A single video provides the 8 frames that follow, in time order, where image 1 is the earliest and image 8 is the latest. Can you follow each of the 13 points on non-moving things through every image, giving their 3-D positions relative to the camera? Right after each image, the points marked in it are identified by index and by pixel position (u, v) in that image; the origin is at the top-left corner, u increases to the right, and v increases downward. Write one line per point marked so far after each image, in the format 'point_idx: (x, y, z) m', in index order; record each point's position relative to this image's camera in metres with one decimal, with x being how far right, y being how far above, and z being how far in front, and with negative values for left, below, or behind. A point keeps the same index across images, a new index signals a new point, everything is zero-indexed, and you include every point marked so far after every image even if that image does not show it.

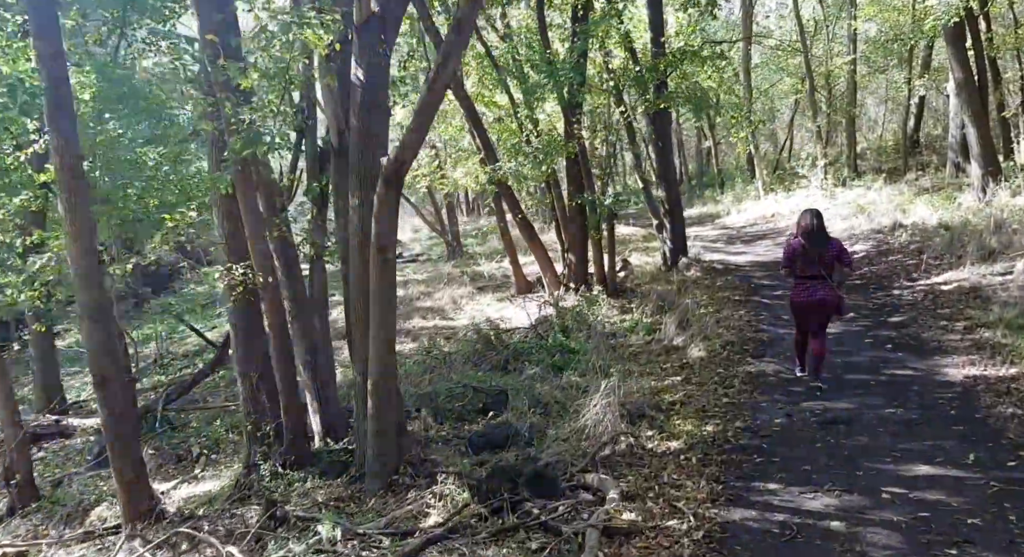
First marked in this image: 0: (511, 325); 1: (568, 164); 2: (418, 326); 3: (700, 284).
0: (0.0, -0.8, +12.8) m
1: (+1.0, +2.0, +14.2) m
2: (-1.7, -0.8, +14.0) m
3: (+3.1, -0.1, +13.4) m
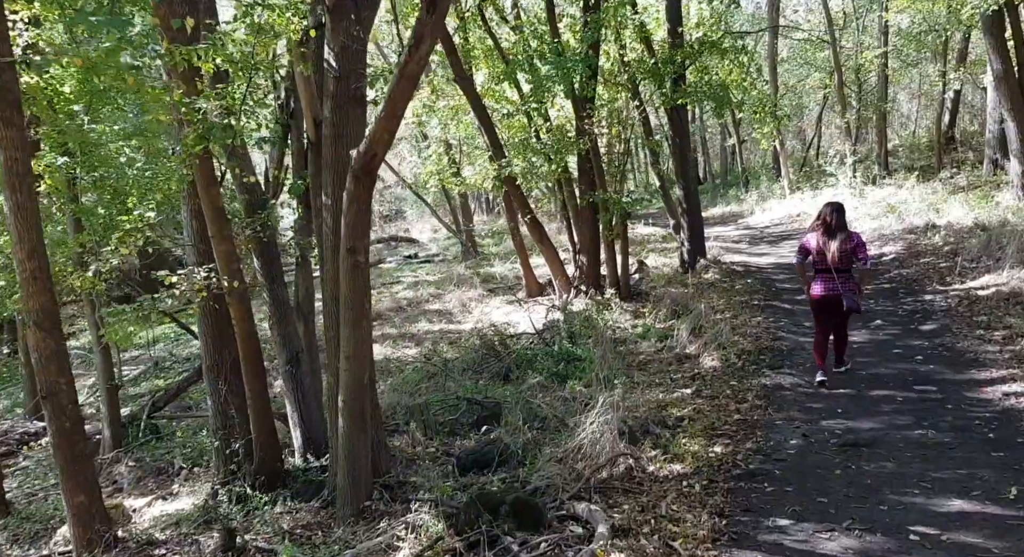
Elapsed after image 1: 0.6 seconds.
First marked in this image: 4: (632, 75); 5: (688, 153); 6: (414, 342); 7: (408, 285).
0: (+0.1, -0.8, +12.2) m
1: (+1.1, +2.0, +13.5) m
2: (-1.5, -0.8, +13.5) m
3: (+3.3, -0.2, +12.7) m
4: (+1.9, +3.3, +12.8) m
5: (+3.2, +2.2, +14.7) m
6: (-1.5, -1.0, +12.7) m
7: (-2.5, -0.2, +19.0) m
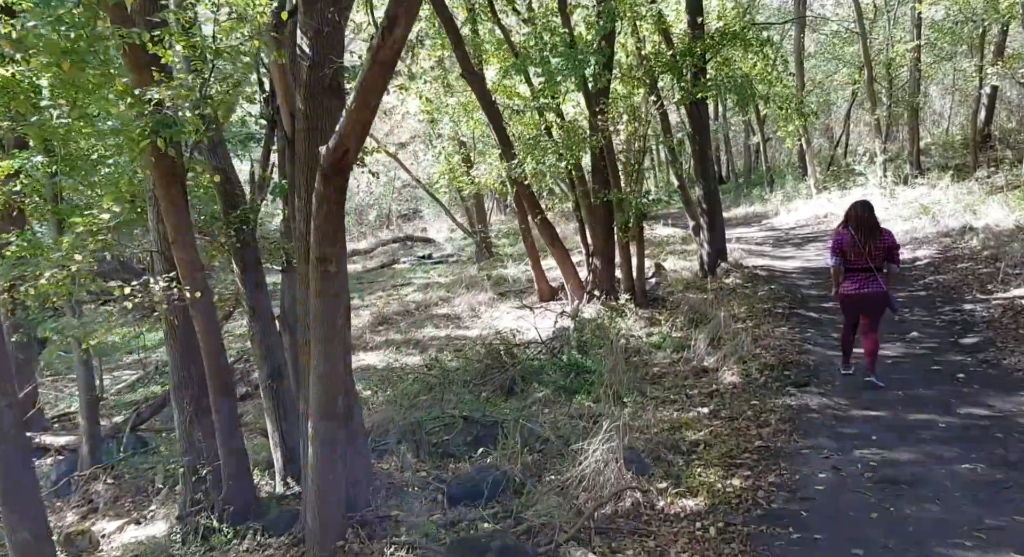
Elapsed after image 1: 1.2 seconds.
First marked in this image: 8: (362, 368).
0: (+0.2, -0.9, +11.6) m
1: (+1.3, +1.9, +12.9) m
2: (-1.3, -0.9, +12.9) m
3: (+3.4, -0.3, +12.0) m
4: (+2.1, +3.2, +12.1) m
5: (+3.4, +2.2, +14.0) m
6: (-1.4, -1.1, +12.1) m
7: (-2.2, -0.2, +18.5) m
8: (-2.2, -1.2, +11.6) m
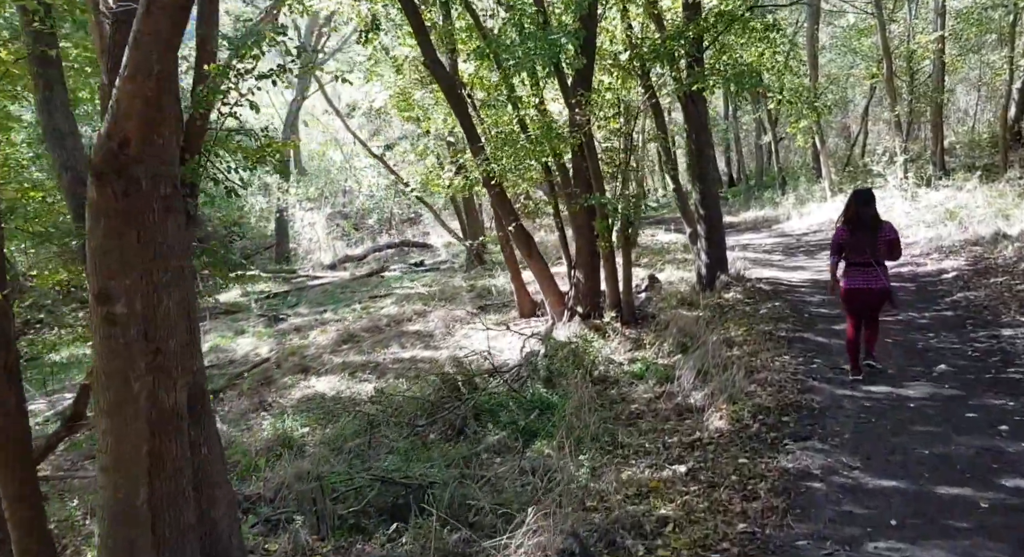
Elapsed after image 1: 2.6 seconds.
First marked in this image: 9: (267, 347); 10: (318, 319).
0: (-0.2, -1.1, +10.2) m
1: (+0.9, +1.7, +11.4) m
2: (-1.8, -1.1, +11.5) m
3: (+3.0, -0.5, +10.5) m
4: (+1.7, +3.0, +10.7) m
5: (+3.1, +1.9, +12.5) m
6: (-1.8, -1.3, +10.8) m
7: (-2.4, -0.4, +17.1) m
8: (-2.6, -1.5, +10.2) m
9: (-4.2, -1.2, +13.7) m
10: (-3.8, -0.8, +15.7) m
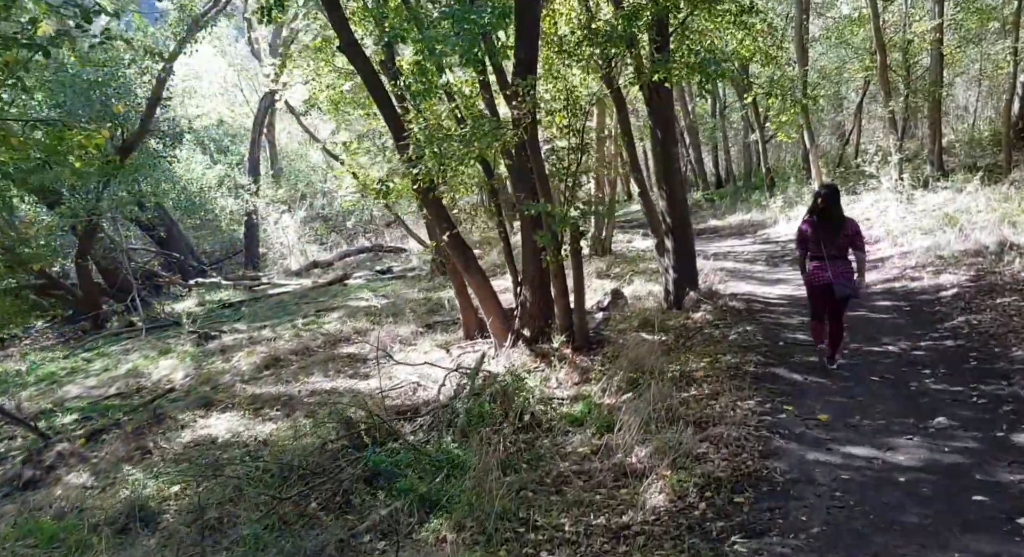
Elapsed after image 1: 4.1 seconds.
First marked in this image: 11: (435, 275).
0: (-1.0, -1.3, +8.7) m
1: (+0.1, +1.5, +10.0) m
2: (-2.6, -1.4, +10.0) m
3: (+2.2, -0.7, +9.0) m
4: (+0.8, +2.7, +9.2) m
5: (+2.2, +1.7, +11.0) m
6: (-2.6, -1.5, +9.3) m
7: (-3.3, -0.7, +15.6) m
8: (-3.4, -1.7, +8.7) m
9: (-5.0, -1.4, +12.2) m
10: (-4.7, -1.0, +14.2) m
11: (-1.8, +0.1, +19.0) m
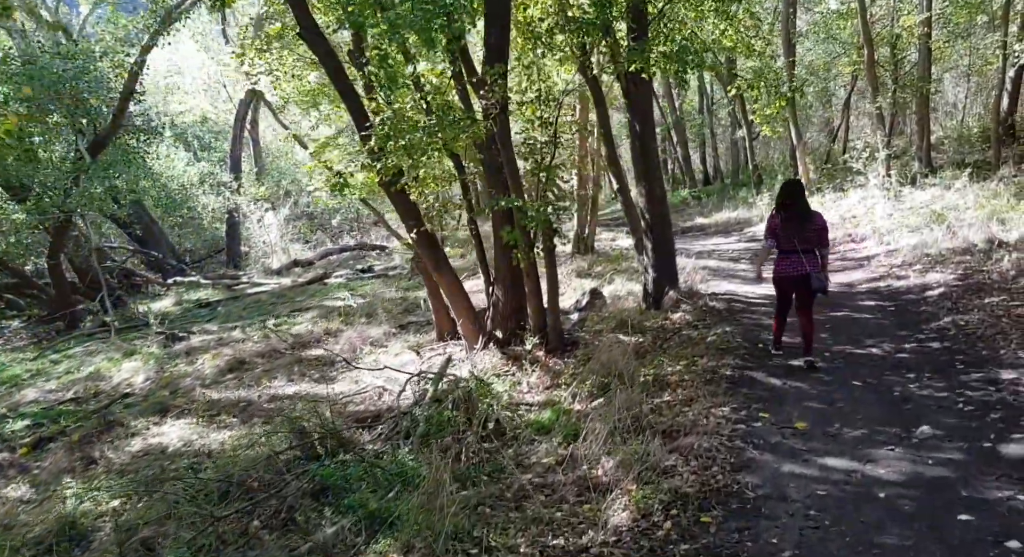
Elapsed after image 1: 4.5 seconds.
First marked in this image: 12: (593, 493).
0: (-1.4, -1.3, +8.3) m
1: (-0.3, +1.5, +9.6) m
2: (-2.9, -1.4, +9.6) m
3: (+1.8, -0.7, +8.6) m
4: (+0.5, +2.7, +8.8) m
5: (+1.9, +1.7, +10.6) m
6: (-3.0, -1.5, +8.8) m
7: (-3.7, -0.7, +15.2) m
8: (-3.8, -1.7, +8.3) m
9: (-5.4, -1.4, +11.7) m
10: (-5.1, -1.0, +13.7) m
11: (-2.3, +0.1, +18.6) m
12: (+0.5, -1.5, +5.5) m
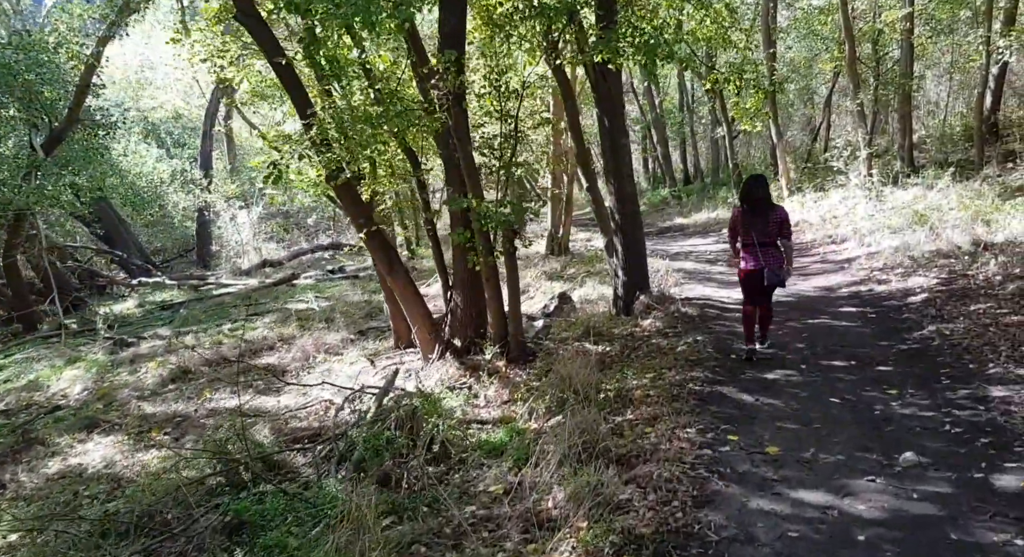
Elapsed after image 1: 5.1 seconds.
0: (-1.8, -1.4, +7.6) m
1: (-0.7, +1.4, +8.9) m
2: (-3.4, -1.4, +8.9) m
3: (+1.4, -0.8, +8.0) m
4: (0.0, +2.7, +8.2) m
5: (+1.4, +1.7, +10.0) m
6: (-3.4, -1.6, +8.2) m
7: (-4.2, -0.7, +14.5) m
8: (-4.2, -1.8, +7.6) m
9: (-5.9, -1.5, +11.0) m
10: (-5.6, -1.1, +13.0) m
11: (-2.9, +0.1, +17.9) m
12: (+0.2, -1.6, +4.9) m
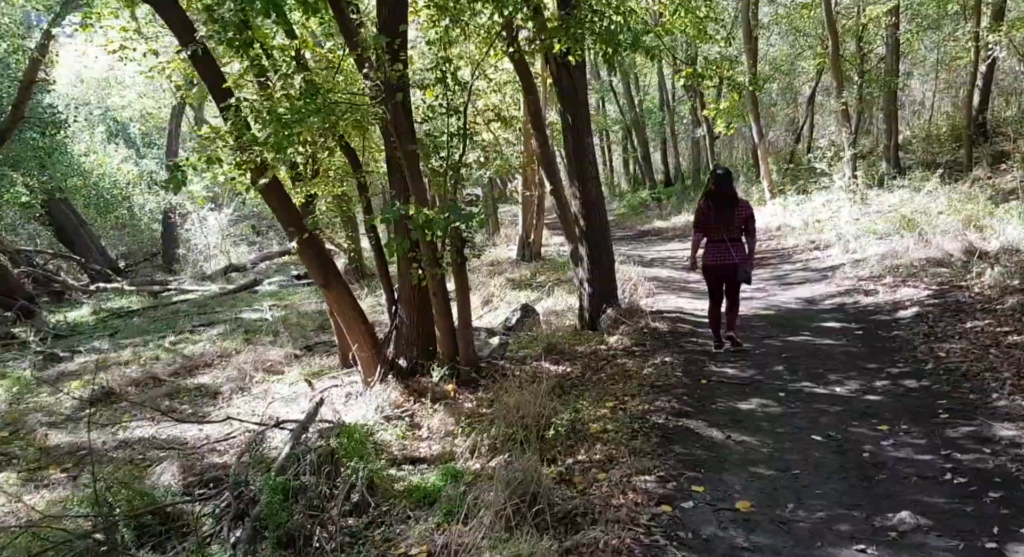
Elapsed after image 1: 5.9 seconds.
0: (-2.3, -1.5, +6.7) m
1: (-1.2, +1.3, +8.0) m
2: (-3.9, -1.6, +8.0) m
3: (+0.9, -0.9, +7.1) m
4: (-0.5, +2.5, +7.3) m
5: (+0.8, +1.5, +9.2) m
6: (-3.9, -1.7, +7.2) m
7: (-4.9, -0.9, +13.5) m
8: (-4.7, -1.9, +6.6) m
9: (-6.5, -1.6, +10.0) m
10: (-6.2, -1.2, +12.0) m
11: (-3.6, -0.1, +17.0) m
12: (-0.3, -1.7, +4.0) m
